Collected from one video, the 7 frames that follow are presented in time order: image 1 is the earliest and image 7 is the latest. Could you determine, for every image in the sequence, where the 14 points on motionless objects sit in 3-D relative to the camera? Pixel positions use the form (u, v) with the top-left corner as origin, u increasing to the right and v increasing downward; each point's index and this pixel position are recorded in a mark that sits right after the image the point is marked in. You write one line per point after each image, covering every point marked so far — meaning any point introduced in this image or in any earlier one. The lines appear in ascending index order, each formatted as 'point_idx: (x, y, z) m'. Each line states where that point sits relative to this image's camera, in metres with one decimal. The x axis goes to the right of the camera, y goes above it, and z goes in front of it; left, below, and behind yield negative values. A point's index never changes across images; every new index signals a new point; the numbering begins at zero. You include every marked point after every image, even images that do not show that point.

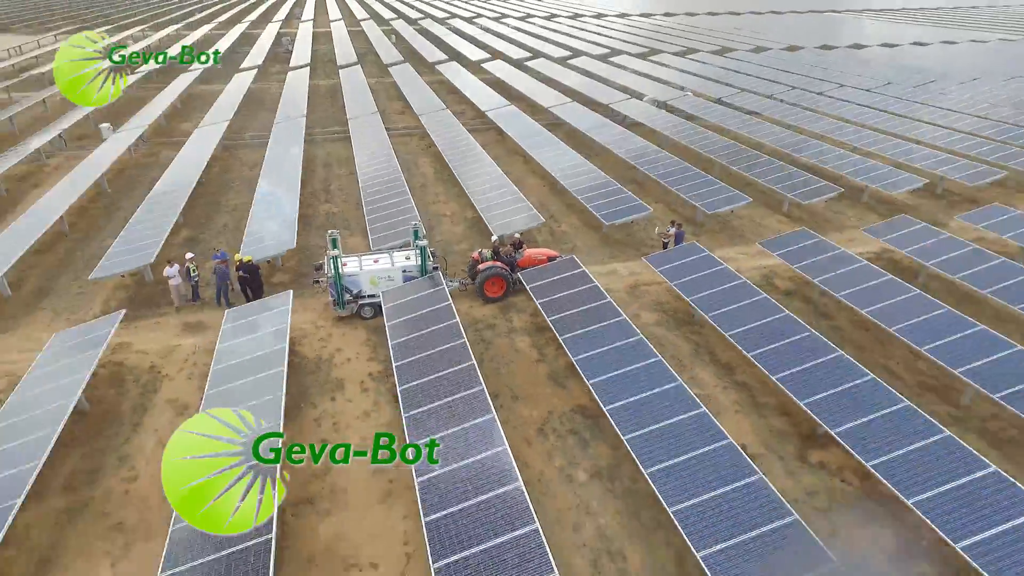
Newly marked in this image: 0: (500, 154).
0: (-0.2, +2.6, +9.9) m
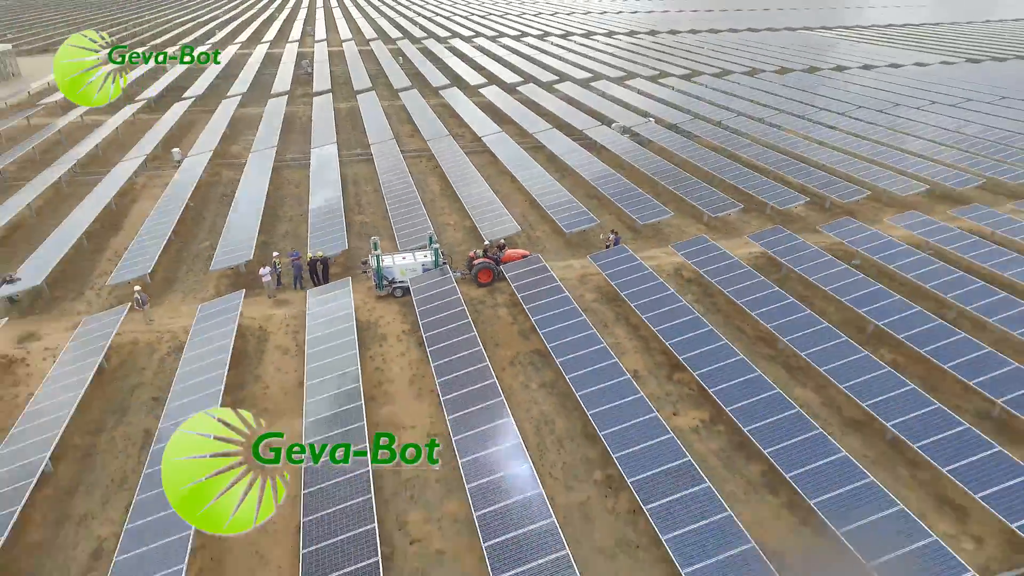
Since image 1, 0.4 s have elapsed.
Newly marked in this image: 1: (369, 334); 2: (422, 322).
0: (-0.5, +2.8, +12.4) m
1: (-2.0, -0.6, +7.2) m
2: (-1.2, -0.5, +6.9) m
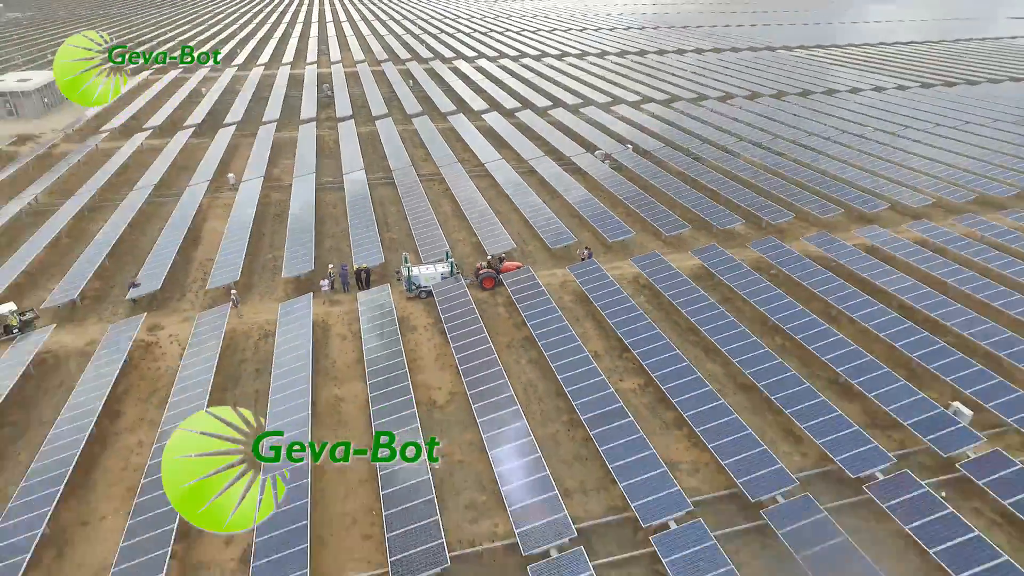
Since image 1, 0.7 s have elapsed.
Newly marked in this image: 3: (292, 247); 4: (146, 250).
0: (-0.5, +2.8, +15.0) m
1: (-2.1, -0.7, +9.8) m
2: (-1.3, -0.5, +9.5) m
3: (-5.1, +0.9, +11.5) m
4: (-9.0, +0.9, +12.2) m
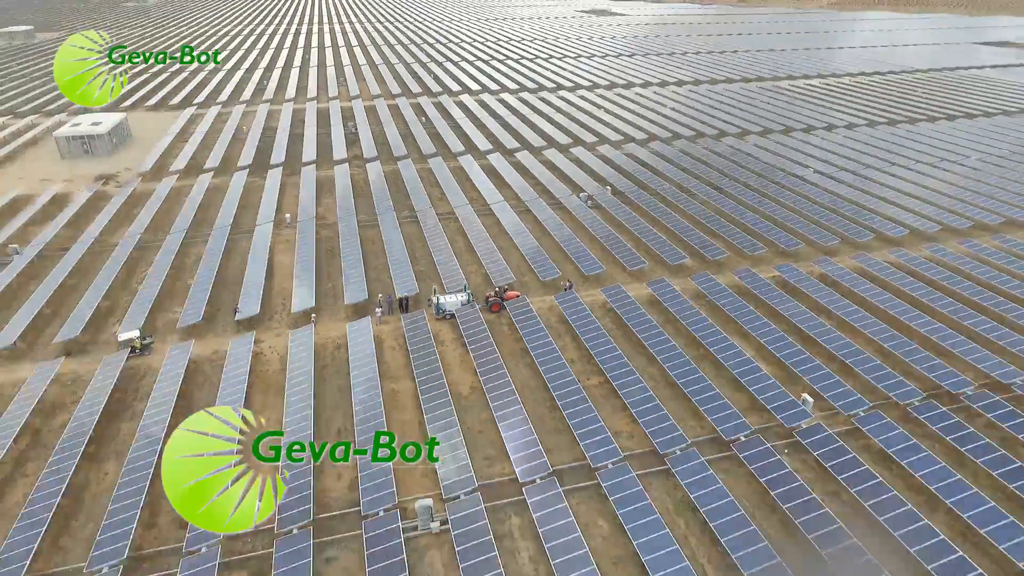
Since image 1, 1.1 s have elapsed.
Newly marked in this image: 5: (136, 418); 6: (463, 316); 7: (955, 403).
0: (-0.5, +2.1, +18.8) m
1: (-2.1, -1.4, +13.6) m
2: (-1.3, -1.2, +13.4) m
3: (-5.0, +0.2, +15.3) m
4: (-8.9, +0.3, +16.0) m
5: (-8.7, -2.9, +11.4) m
6: (-1.4, -0.8, +13.9) m
7: (+10.3, -2.6, +11.5) m
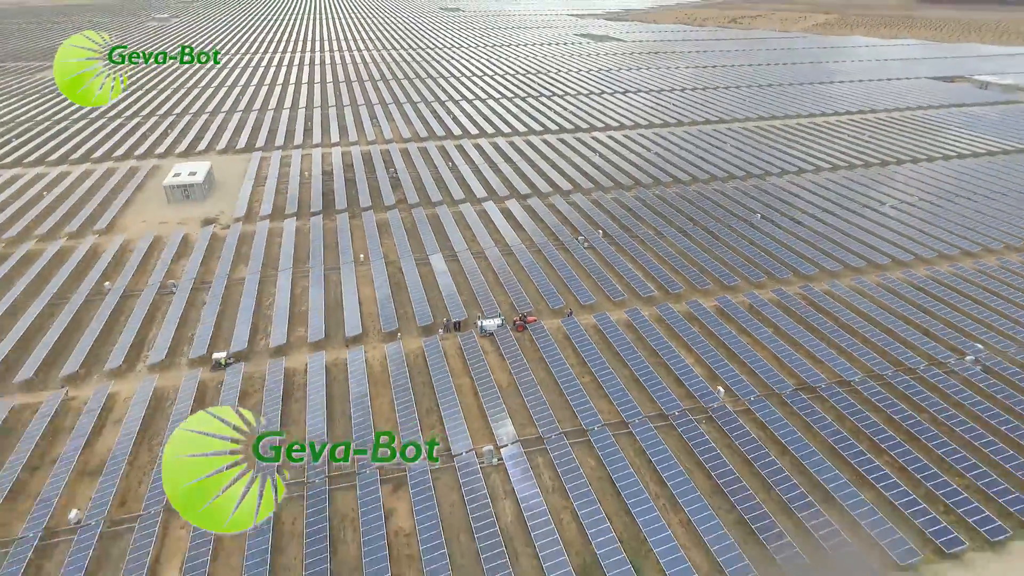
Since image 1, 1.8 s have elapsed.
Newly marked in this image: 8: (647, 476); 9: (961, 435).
0: (+0.3, +0.9, +25.5) m
1: (-1.2, -2.6, +20.3) m
2: (-0.4, -2.4, +20.1) m
3: (-4.2, -0.9, +22.0) m
4: (-8.1, -0.9, +22.7) m
5: (-7.8, -4.1, +18.1) m
6: (-0.5, -2.0, +20.6) m
7: (+11.1, -3.8, +18.2) m
8: (+4.2, -5.9, +15.5) m
9: (+15.0, -4.9, +16.5) m
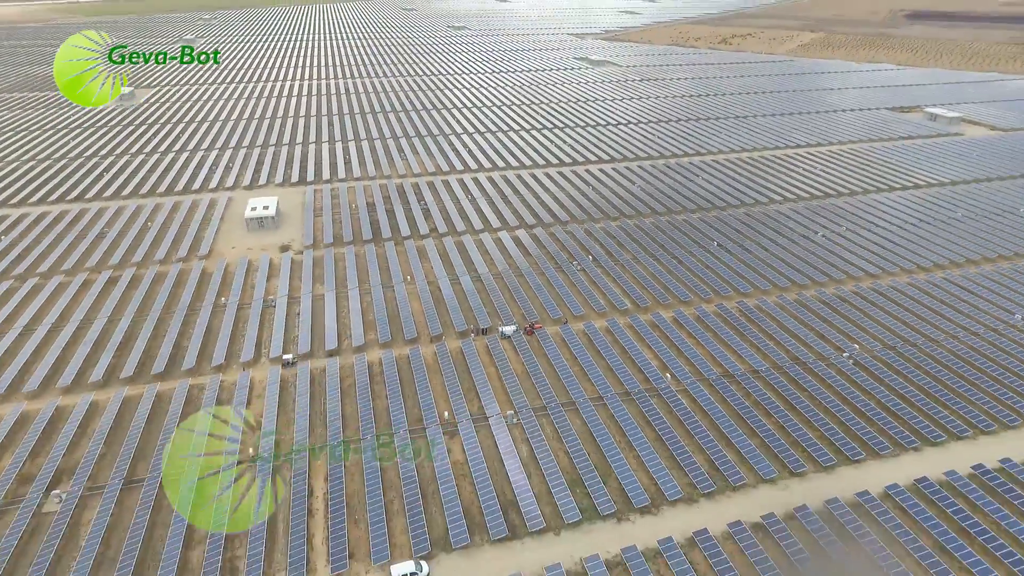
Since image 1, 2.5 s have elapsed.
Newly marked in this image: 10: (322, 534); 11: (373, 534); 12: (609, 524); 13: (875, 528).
0: (+1.1, -0.1, +33.8) m
1: (-0.5, -3.5, +28.6) m
2: (+0.3, -3.4, +28.3) m
3: (-3.5, -1.9, +30.3) m
4: (-7.4, -1.9, +31.0) m
5: (-7.1, -5.0, +26.3) m
6: (+0.2, -2.9, +28.8) m
7: (+11.8, -4.8, +26.4) m
8: (+4.9, -6.8, +23.8) m
9: (+15.7, -5.8, +24.8) m
10: (-7.6, -9.7, +19.6) m
11: (-5.4, -9.6, +19.2) m
12: (+3.9, -9.4, +19.9) m
13: (+14.5, -9.6, +19.7) m
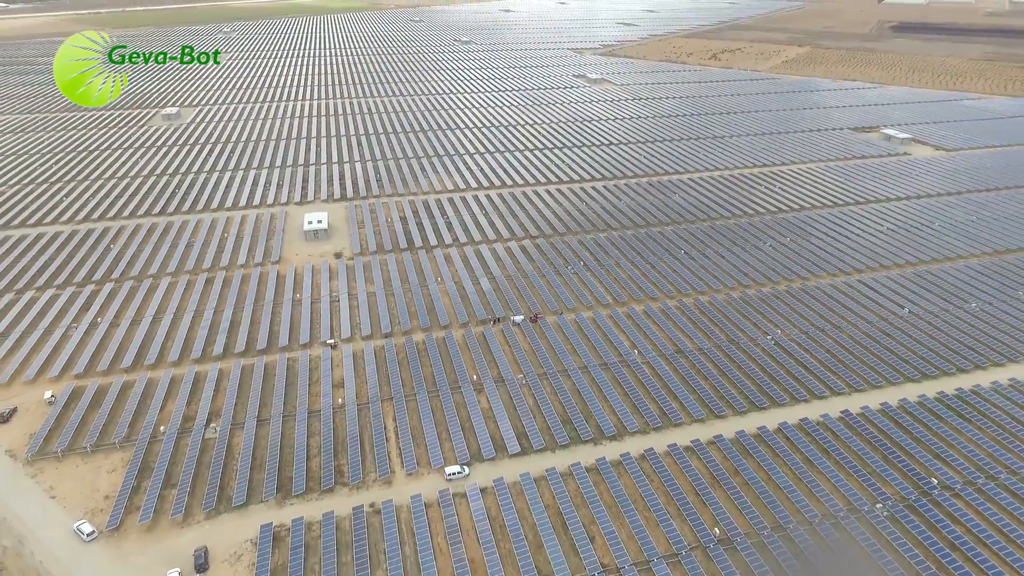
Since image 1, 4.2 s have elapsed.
0: (+1.8, 0.0, +43.3) m
1: (+0.2, -3.5, +38.1) m
2: (+1.0, -3.3, +37.9) m
3: (-2.8, -1.8, +39.9) m
4: (-6.7, -1.8, +40.5) m
5: (-6.4, -5.0, +35.9) m
6: (+0.9, -2.9, +38.4) m
7: (+12.5, -4.8, +35.9) m
8: (+5.6, -6.8, +33.3) m
9: (+16.4, -5.8, +34.3) m
10: (-6.9, -9.7, +29.2) m
11: (-4.7, -9.5, +28.8) m
12: (+4.5, -9.4, +29.4) m
13: (+15.2, -9.6, +29.3) m
